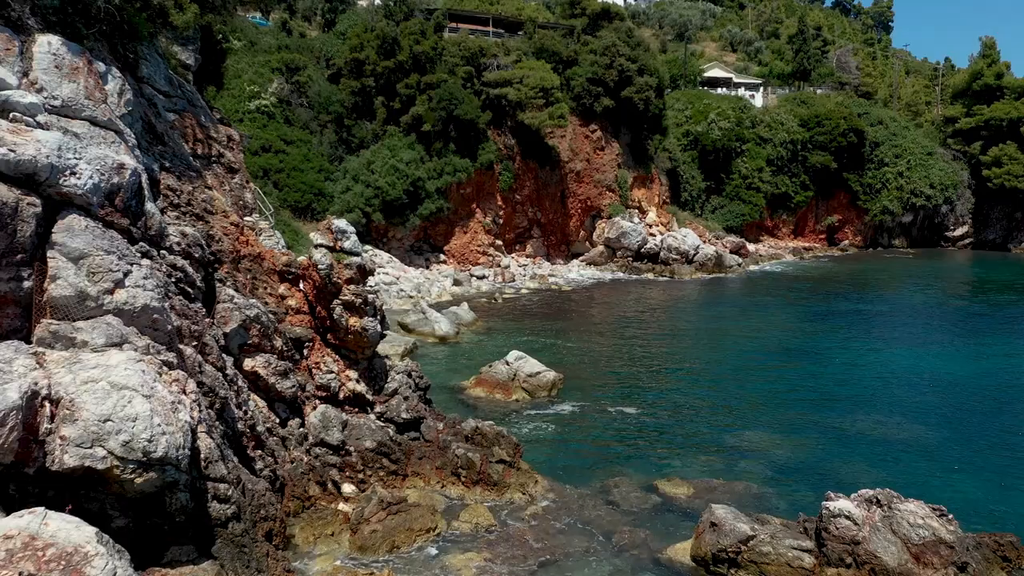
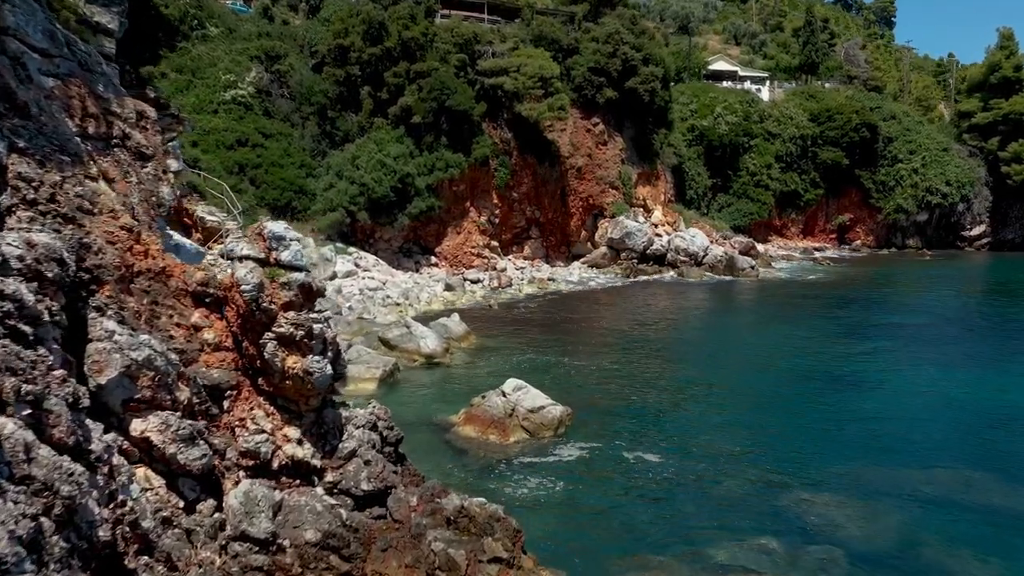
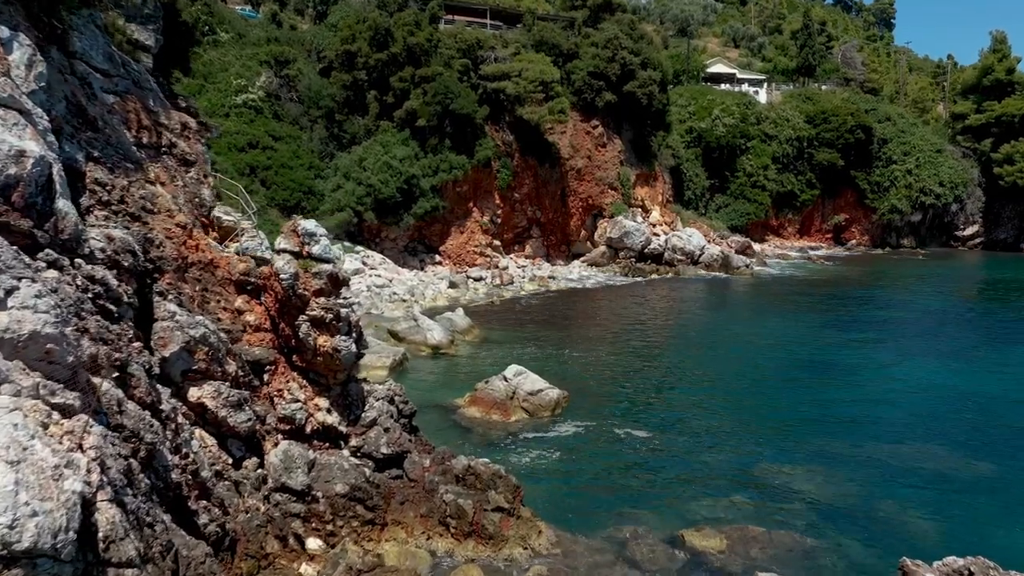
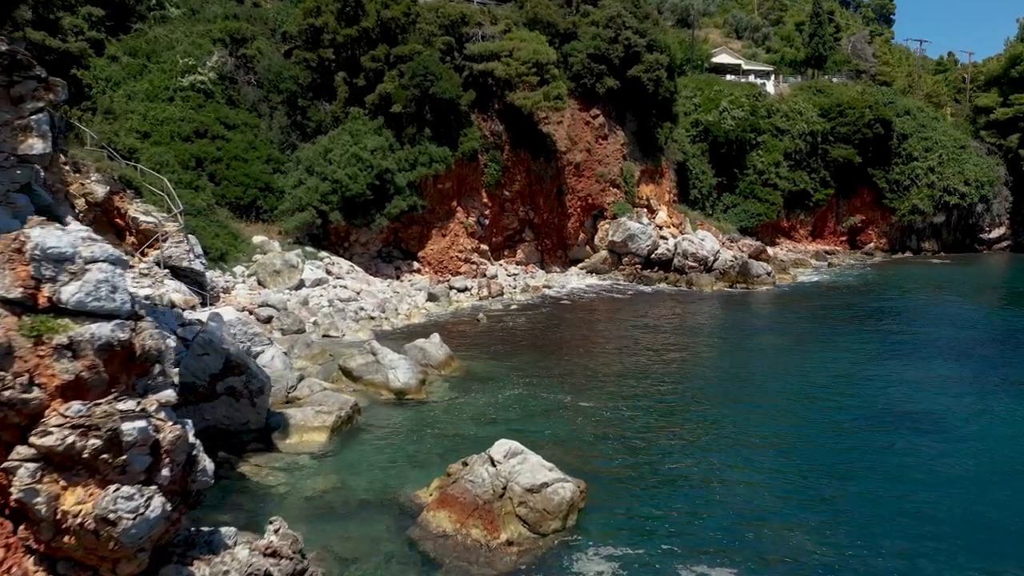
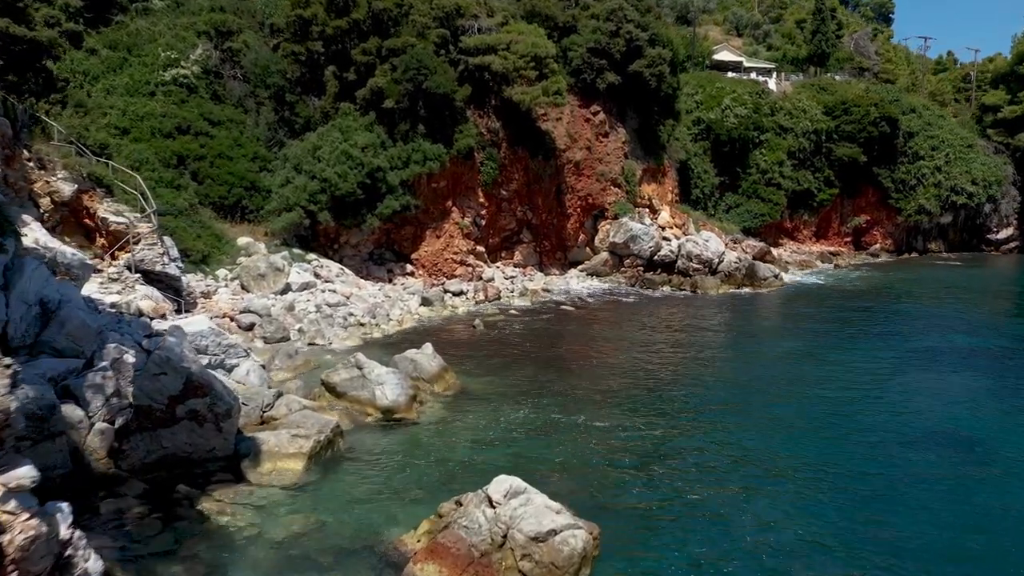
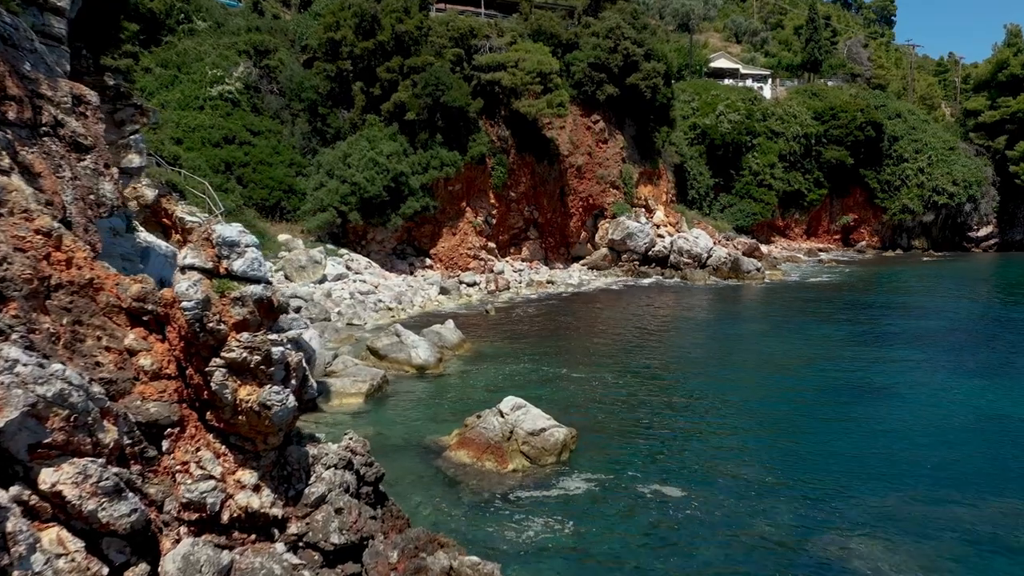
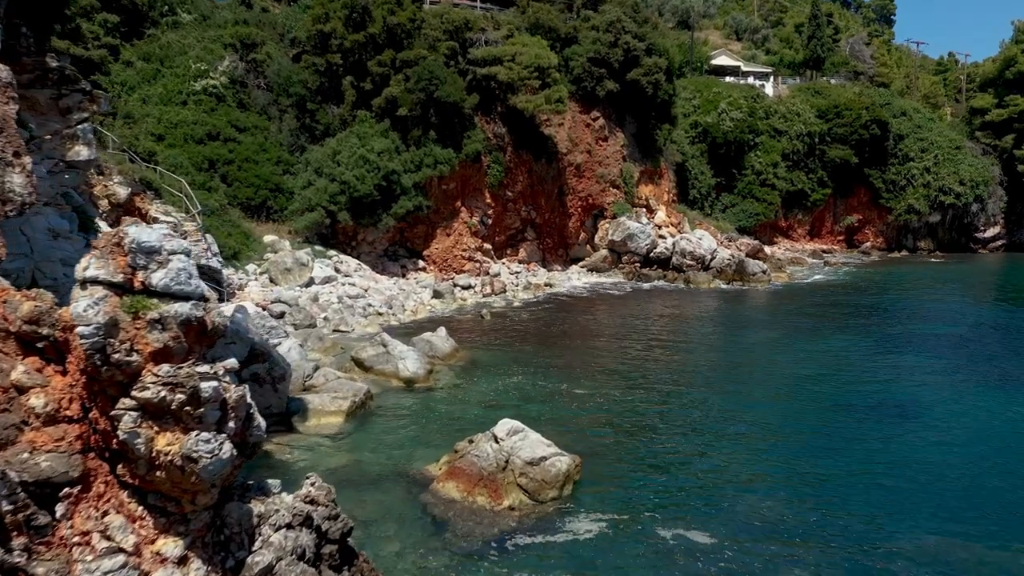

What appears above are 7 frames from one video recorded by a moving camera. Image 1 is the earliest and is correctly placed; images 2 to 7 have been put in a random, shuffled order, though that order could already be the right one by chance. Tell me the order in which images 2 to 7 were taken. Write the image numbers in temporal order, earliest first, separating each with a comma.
3, 2, 6, 7, 4, 5
